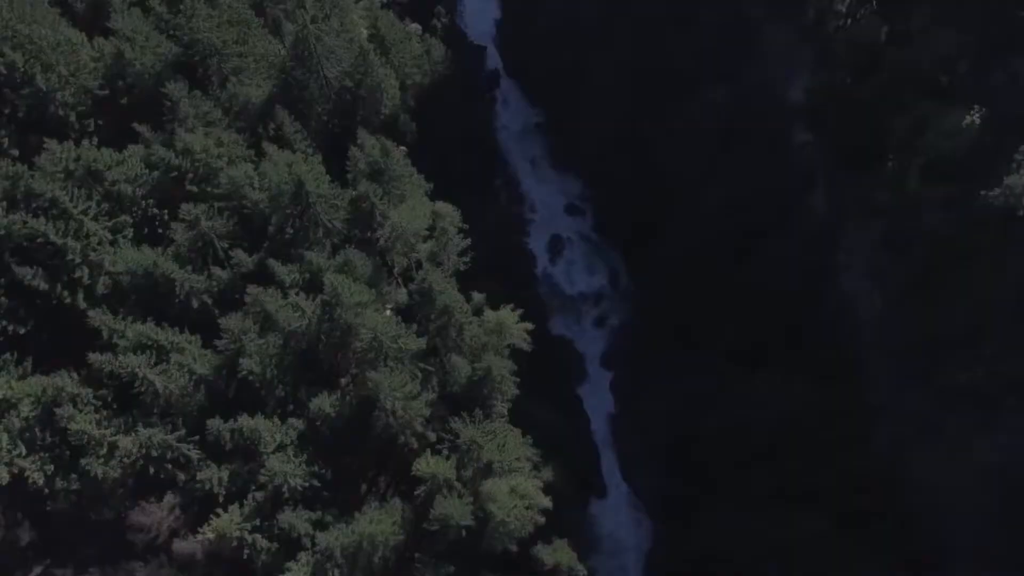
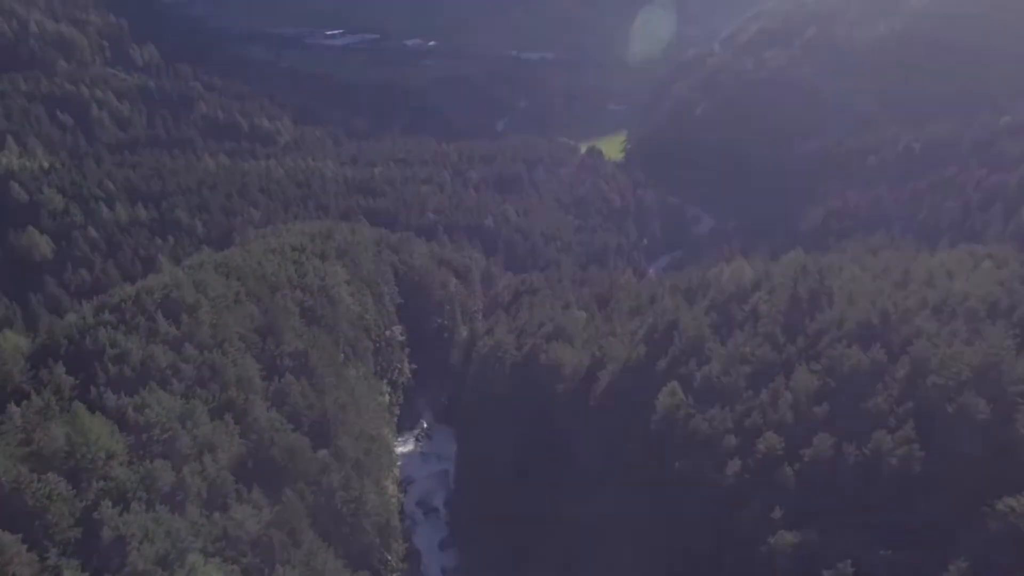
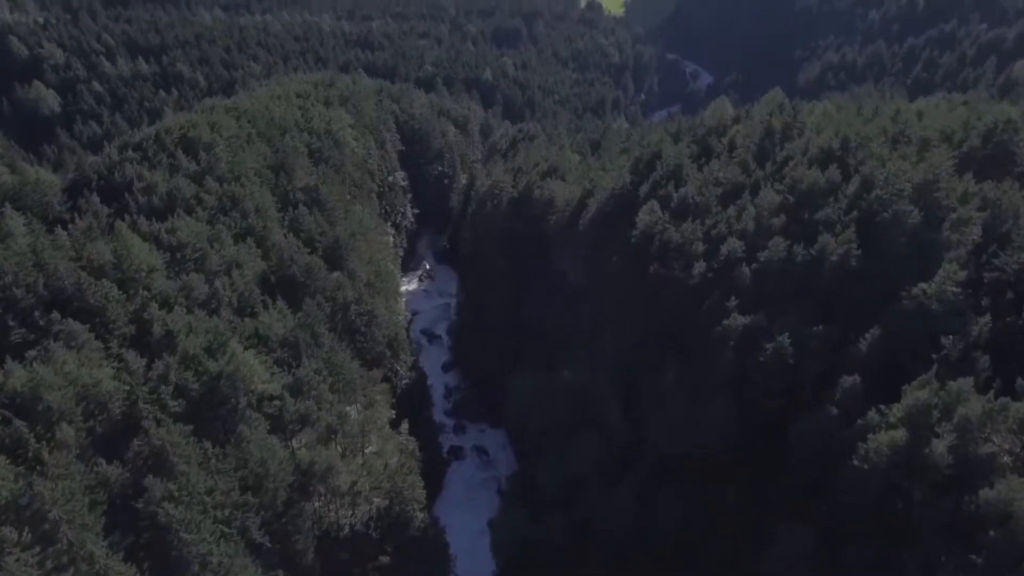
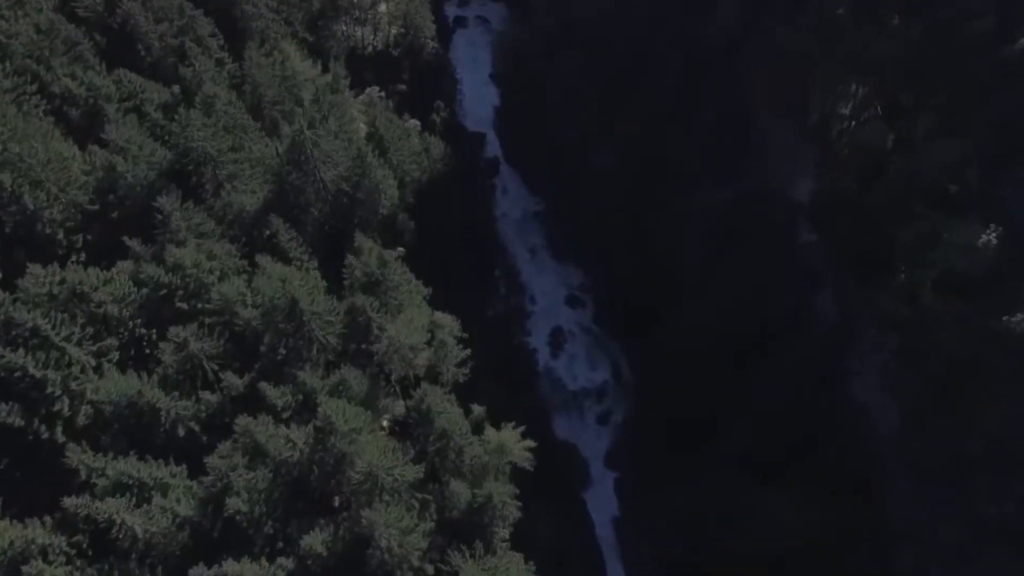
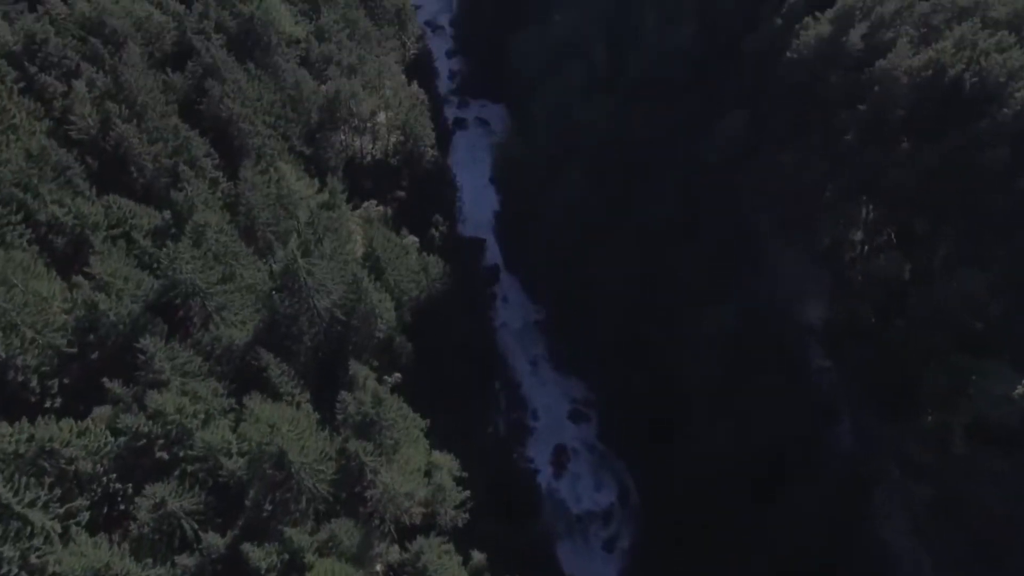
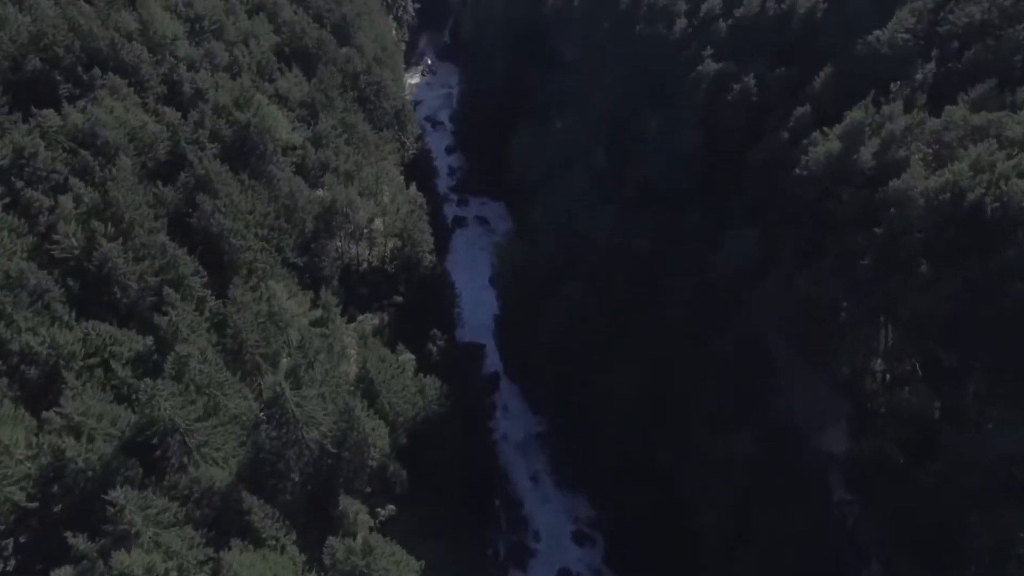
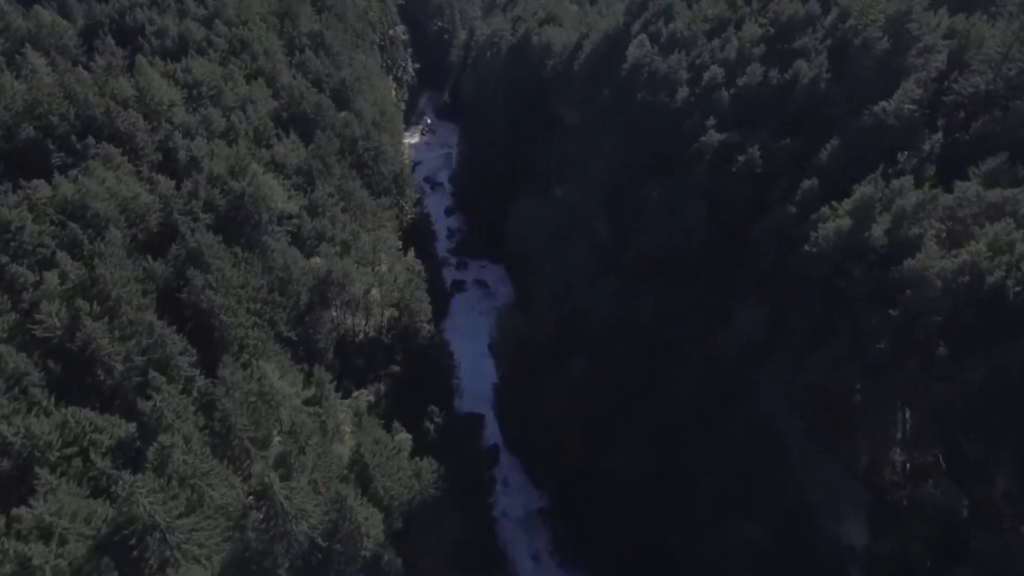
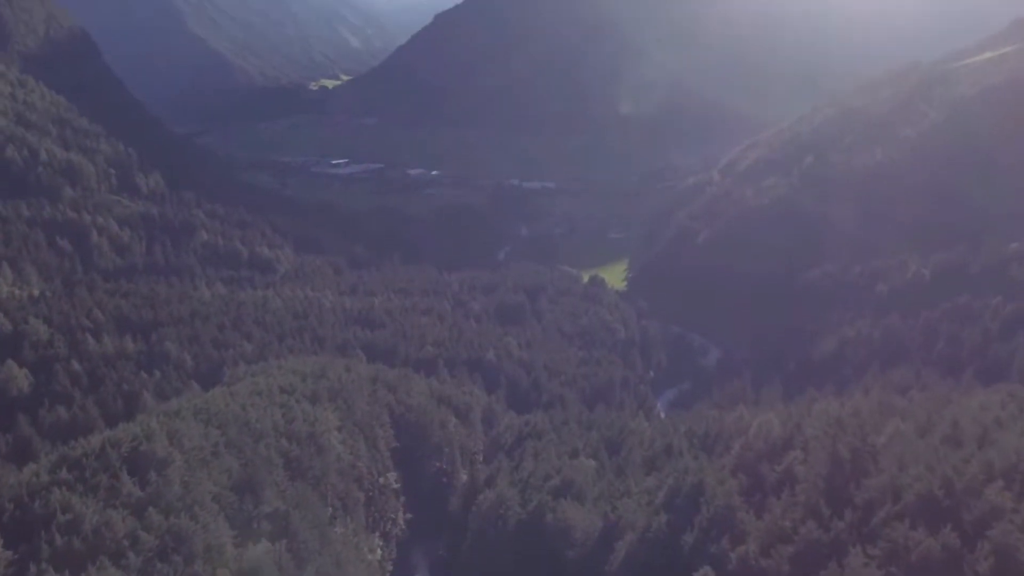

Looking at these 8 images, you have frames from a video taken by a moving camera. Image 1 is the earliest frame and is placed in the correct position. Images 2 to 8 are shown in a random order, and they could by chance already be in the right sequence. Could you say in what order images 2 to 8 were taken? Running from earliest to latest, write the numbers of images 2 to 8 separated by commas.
4, 5, 6, 7, 3, 2, 8
